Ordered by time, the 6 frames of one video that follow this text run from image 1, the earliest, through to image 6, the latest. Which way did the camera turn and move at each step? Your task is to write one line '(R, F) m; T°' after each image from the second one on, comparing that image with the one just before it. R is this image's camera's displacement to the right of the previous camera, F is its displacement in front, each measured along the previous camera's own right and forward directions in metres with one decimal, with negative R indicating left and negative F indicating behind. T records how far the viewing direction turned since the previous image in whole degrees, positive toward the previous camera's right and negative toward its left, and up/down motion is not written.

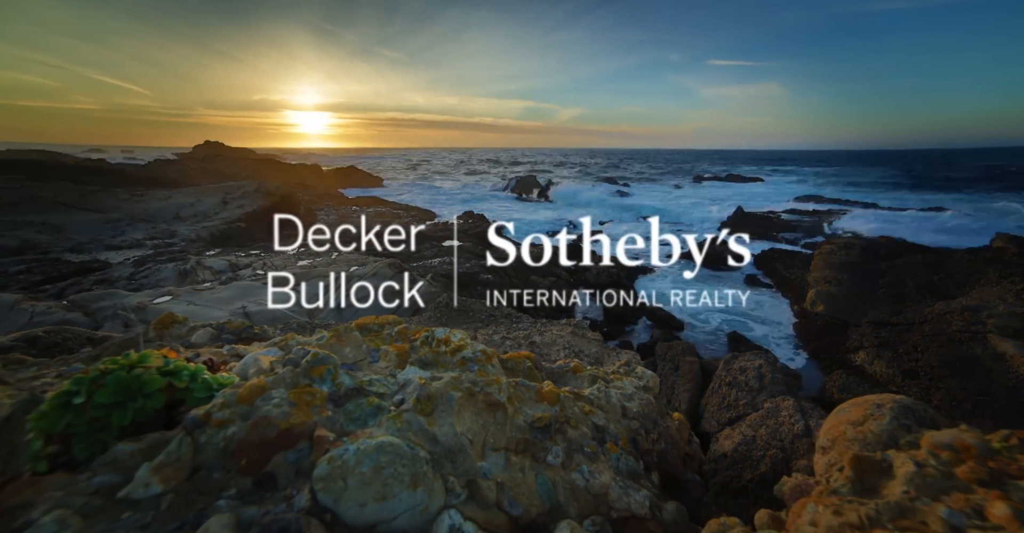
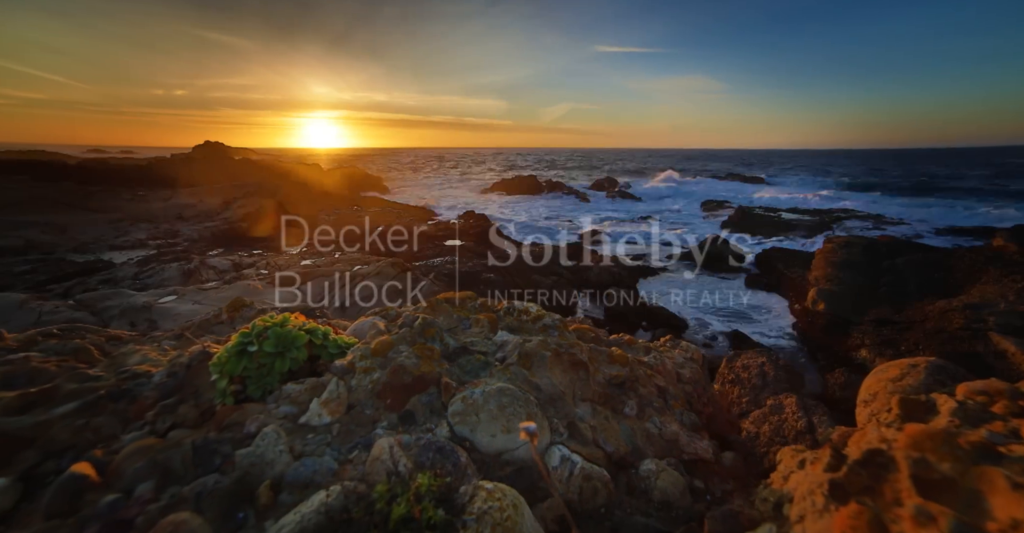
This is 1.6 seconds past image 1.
(-0.7, -0.4) m; 0°
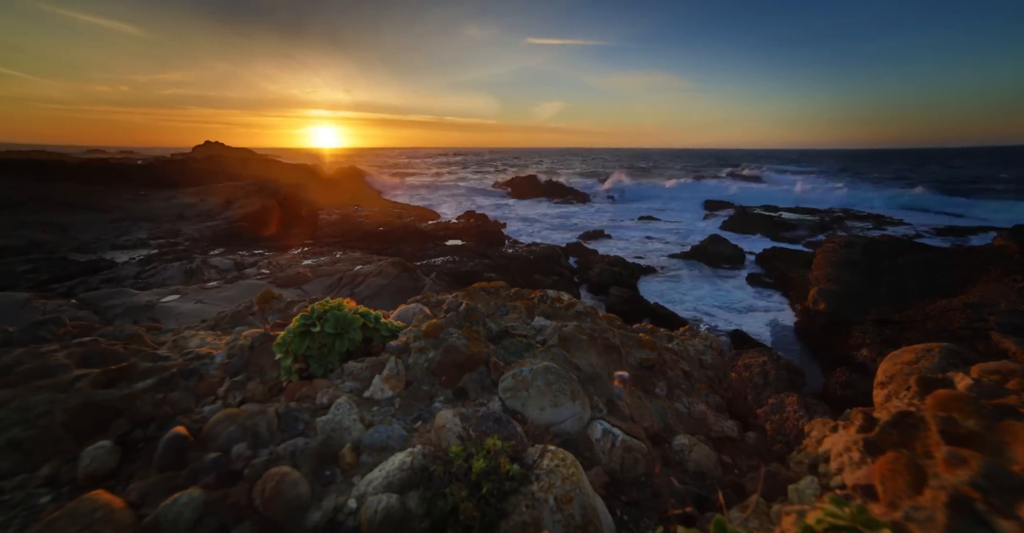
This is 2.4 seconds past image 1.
(-0.3, -0.2) m; 0°
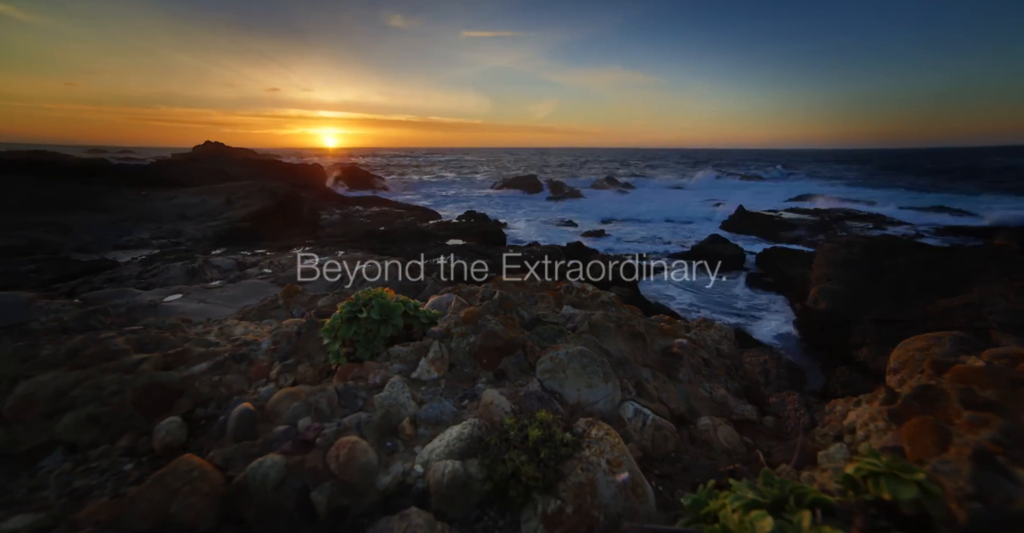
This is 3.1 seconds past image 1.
(-0.3, -0.2) m; 0°
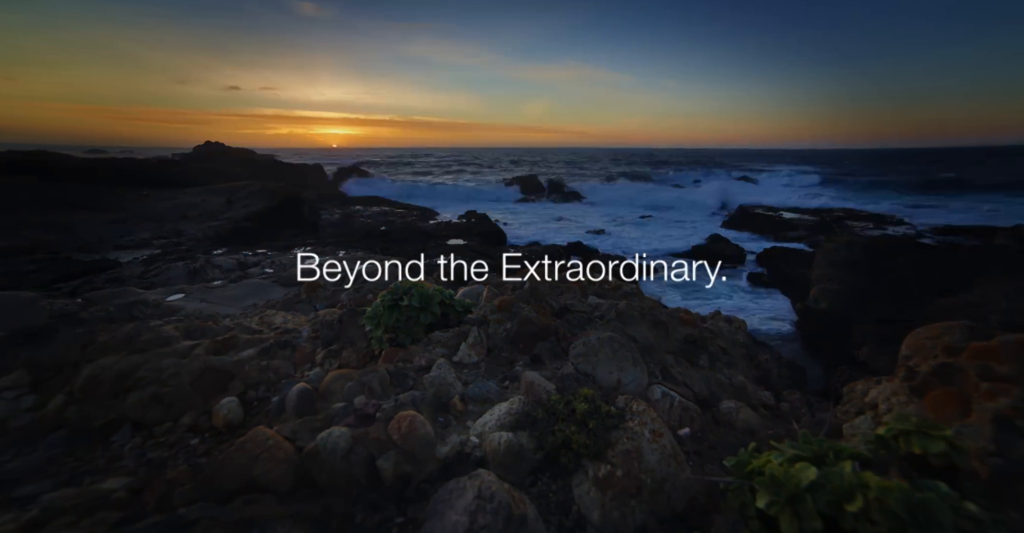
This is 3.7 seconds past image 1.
(-0.3, -0.2) m; 0°
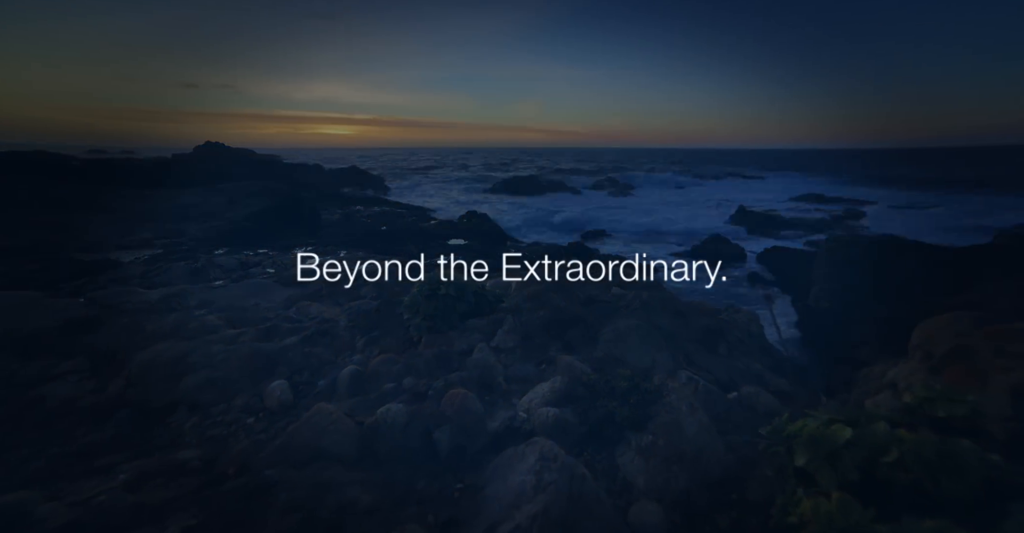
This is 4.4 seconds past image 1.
(-0.3, -0.2) m; 0°
